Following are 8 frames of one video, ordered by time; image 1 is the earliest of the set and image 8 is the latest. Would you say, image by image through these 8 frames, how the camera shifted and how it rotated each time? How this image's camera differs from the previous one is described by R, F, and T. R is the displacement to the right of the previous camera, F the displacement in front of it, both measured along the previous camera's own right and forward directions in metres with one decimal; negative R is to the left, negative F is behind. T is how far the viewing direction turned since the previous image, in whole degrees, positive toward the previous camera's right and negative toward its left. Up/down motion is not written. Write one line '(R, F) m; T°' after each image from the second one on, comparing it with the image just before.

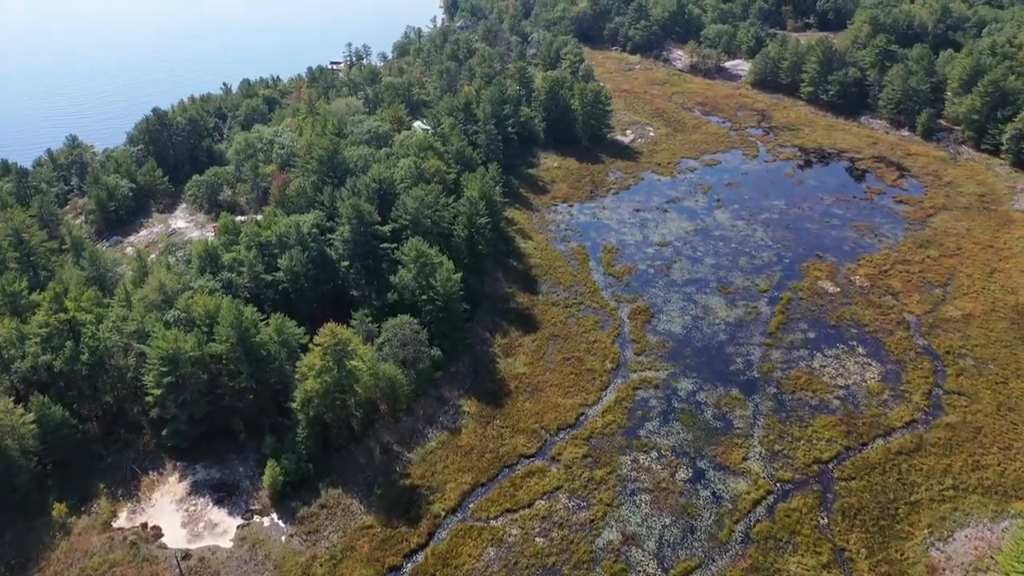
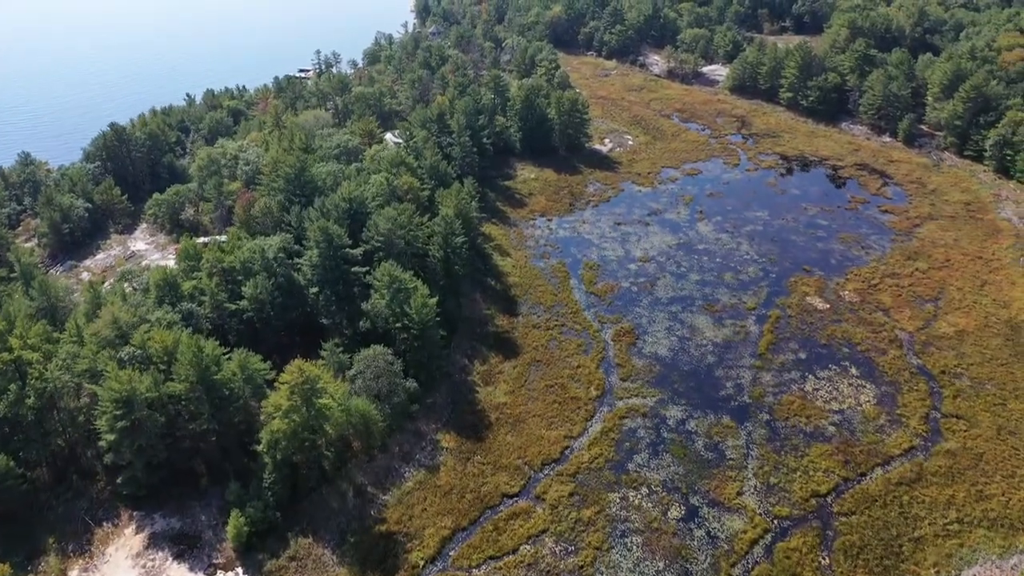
(-0.1, +2.8) m; +2°
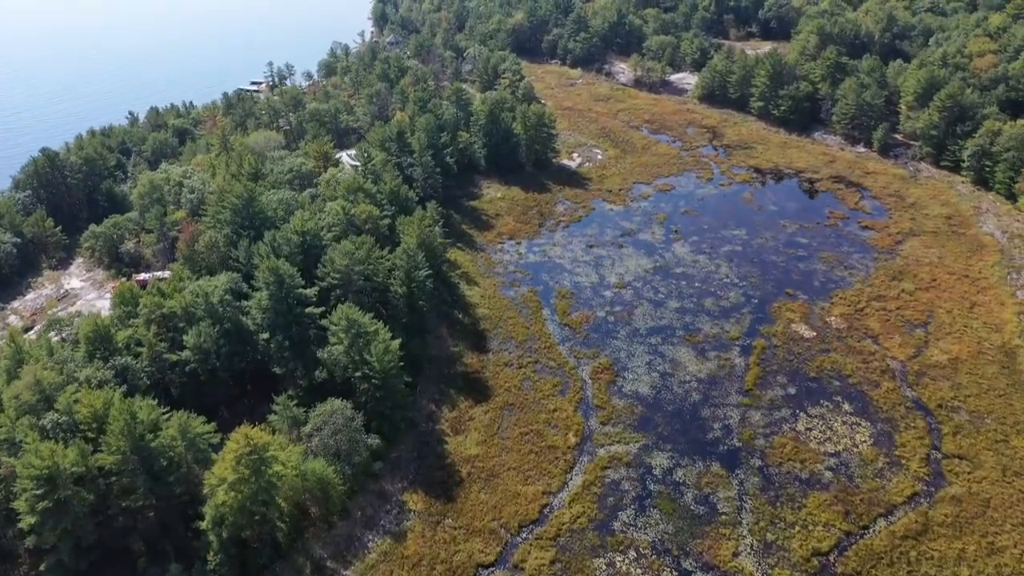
(-0.2, +4.2) m; +2°
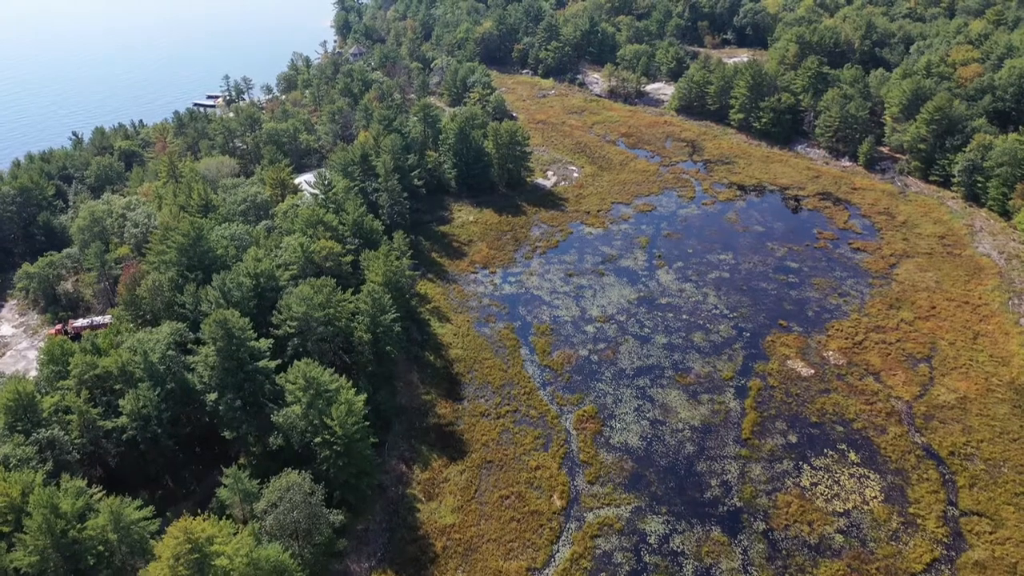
(-0.2, +4.7) m; +2°
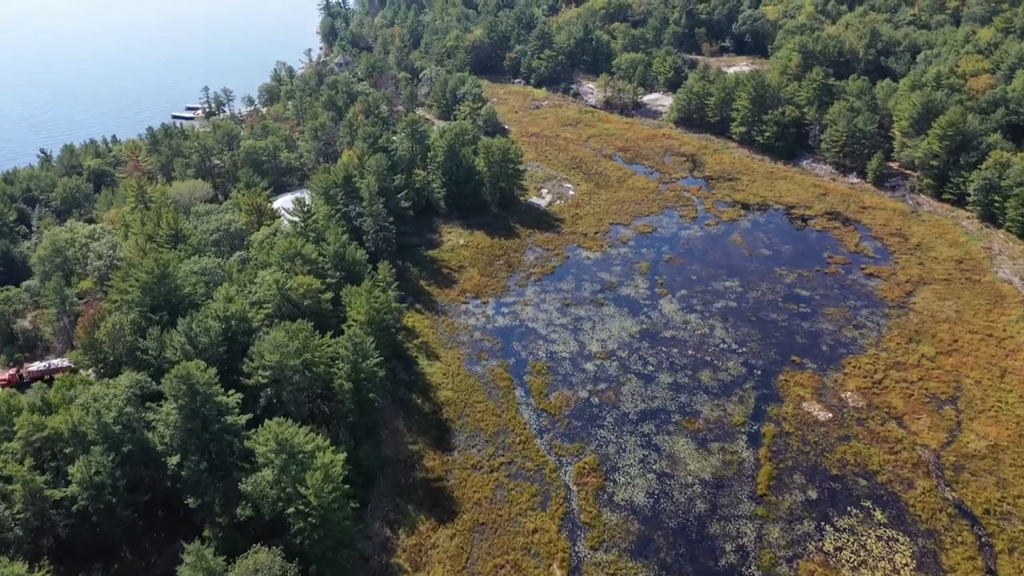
(-0.1, +4.3) m; +1°
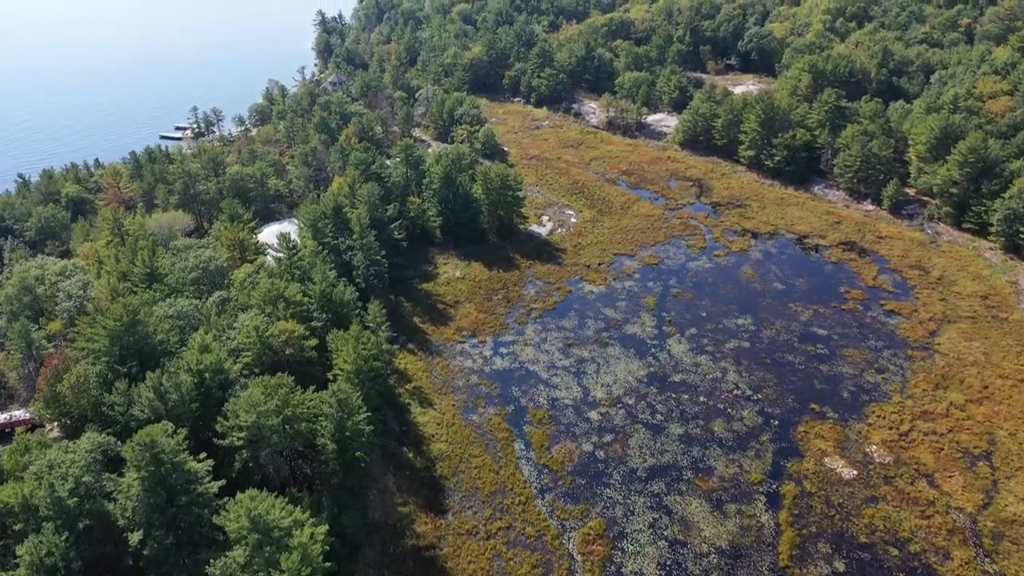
(0.0, +3.8) m; 0°
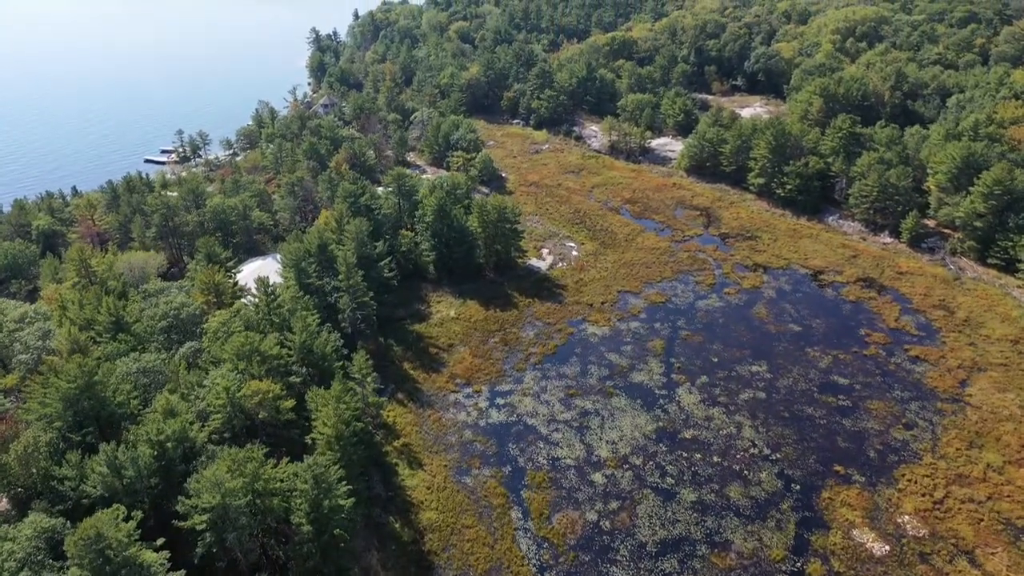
(+0.2, +4.3) m; 0°
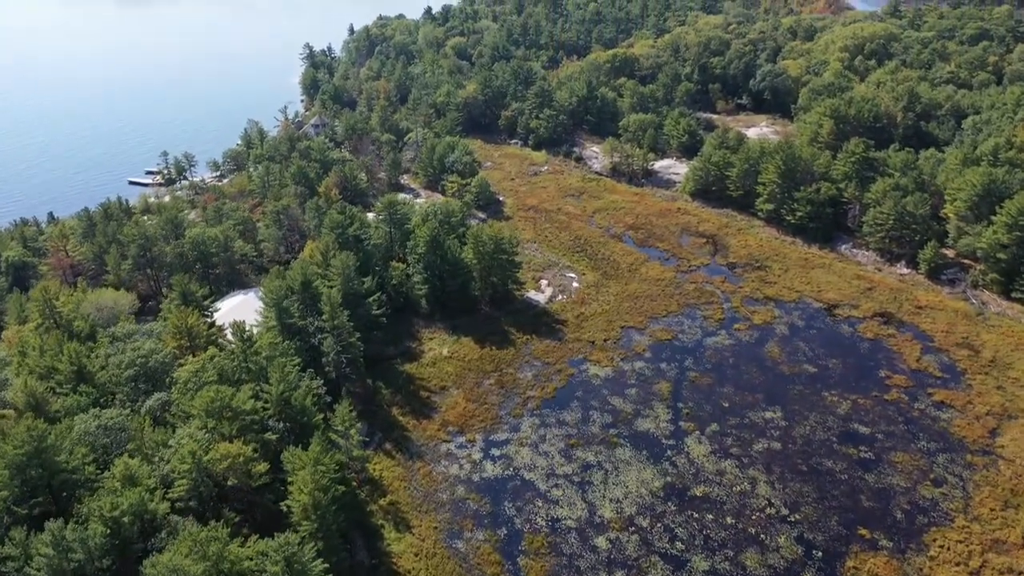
(+0.2, +3.9) m; 0°
